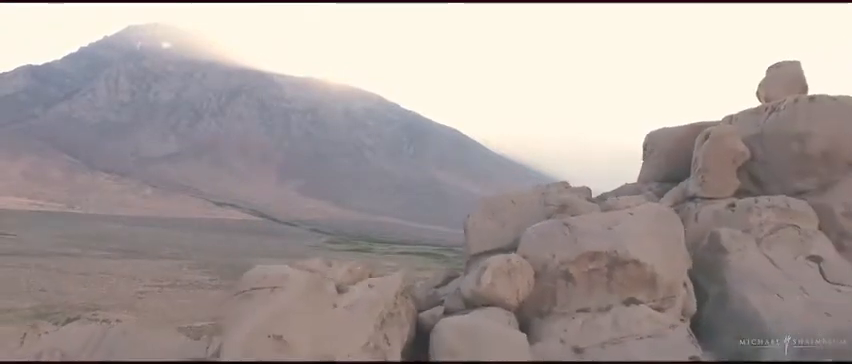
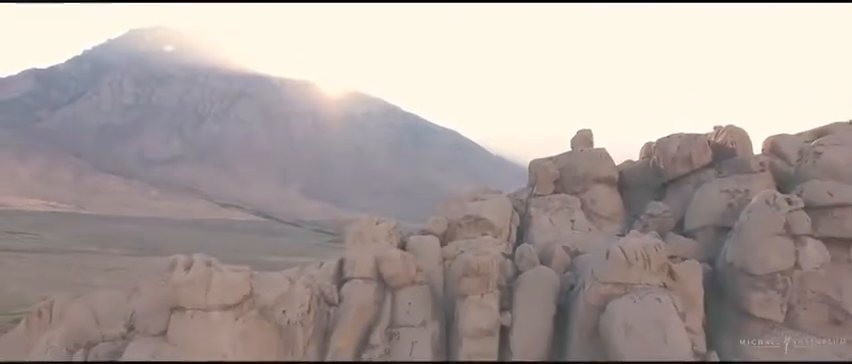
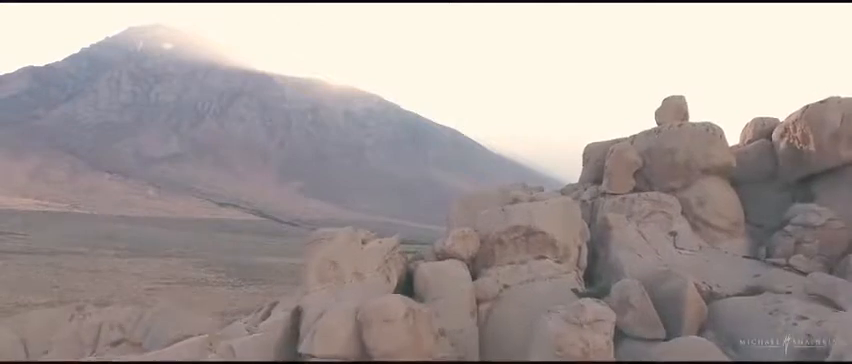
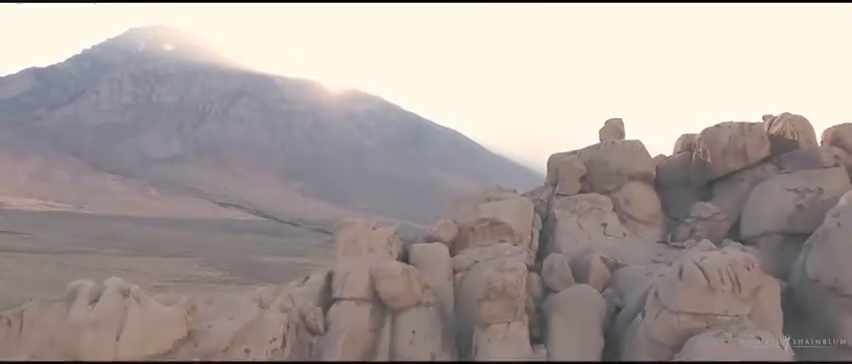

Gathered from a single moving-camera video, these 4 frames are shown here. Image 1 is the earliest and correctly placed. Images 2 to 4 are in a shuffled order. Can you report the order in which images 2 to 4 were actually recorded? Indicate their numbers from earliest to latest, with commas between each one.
3, 4, 2
